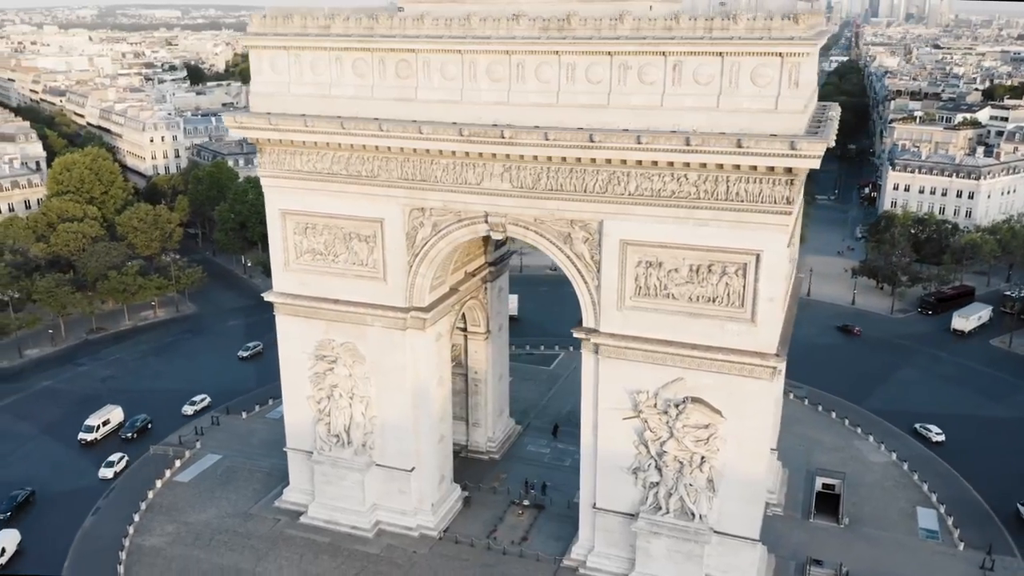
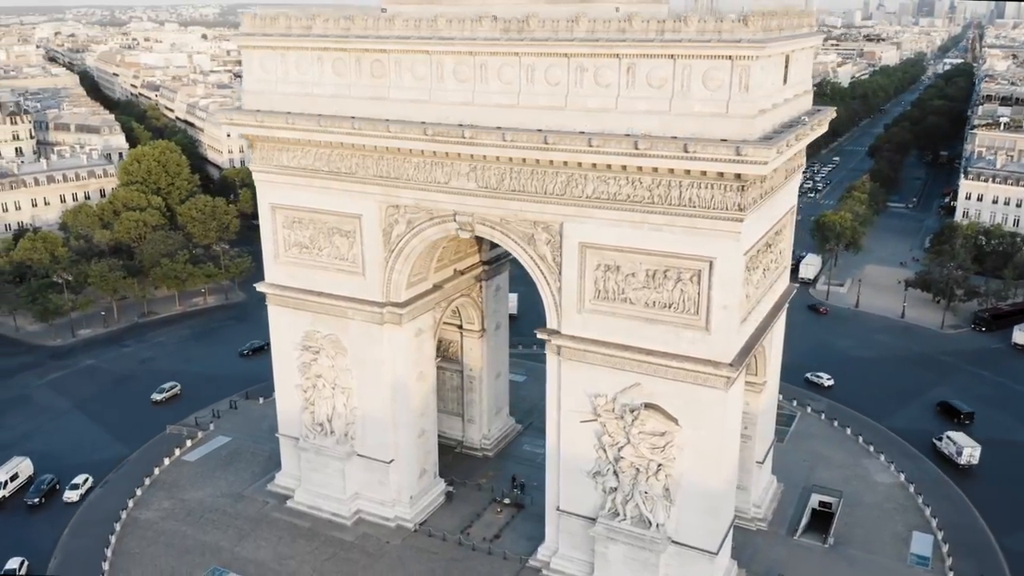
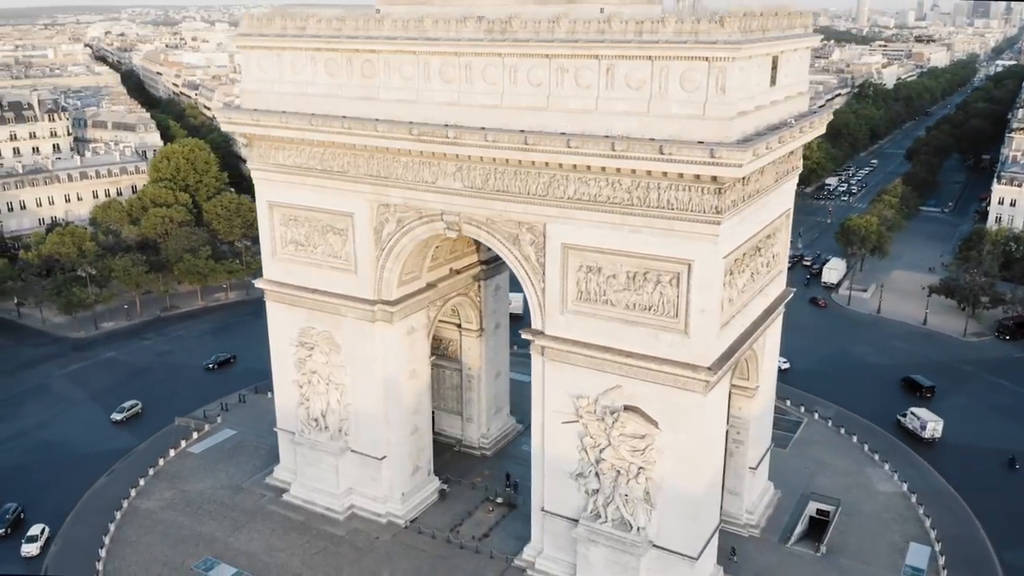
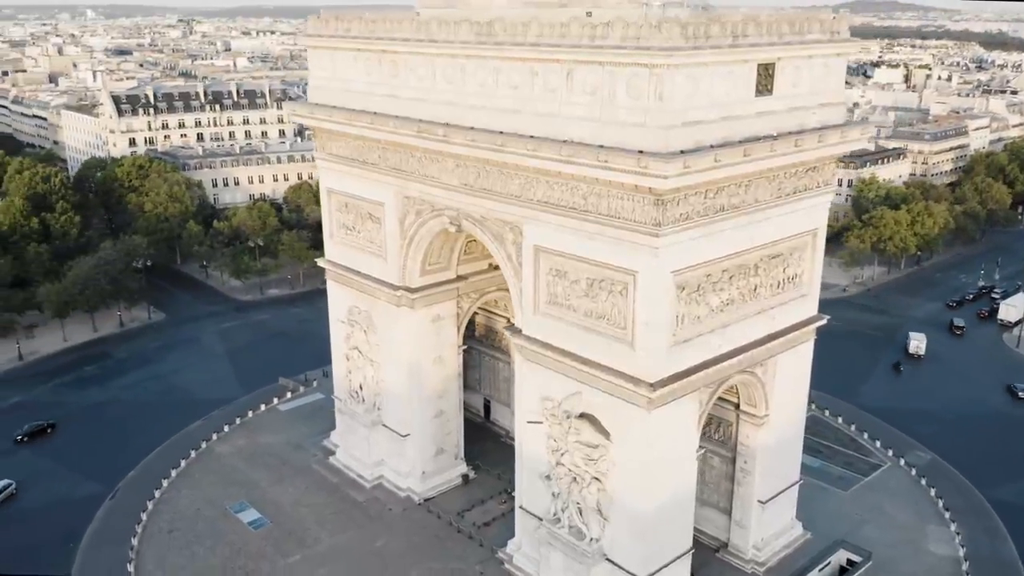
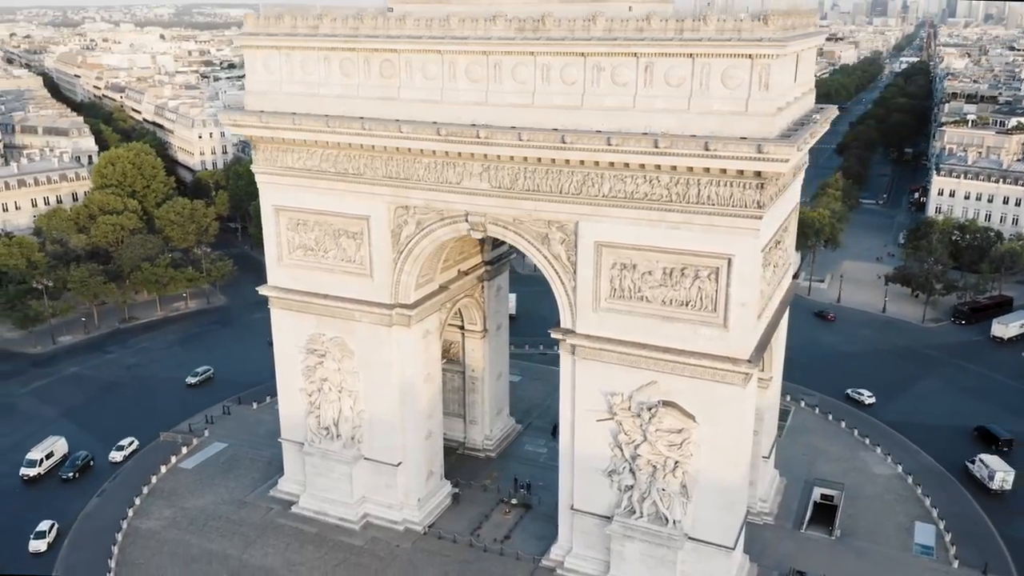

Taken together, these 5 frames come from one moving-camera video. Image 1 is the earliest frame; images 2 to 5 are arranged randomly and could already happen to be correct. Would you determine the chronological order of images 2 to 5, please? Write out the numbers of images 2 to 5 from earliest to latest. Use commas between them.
5, 2, 3, 4
